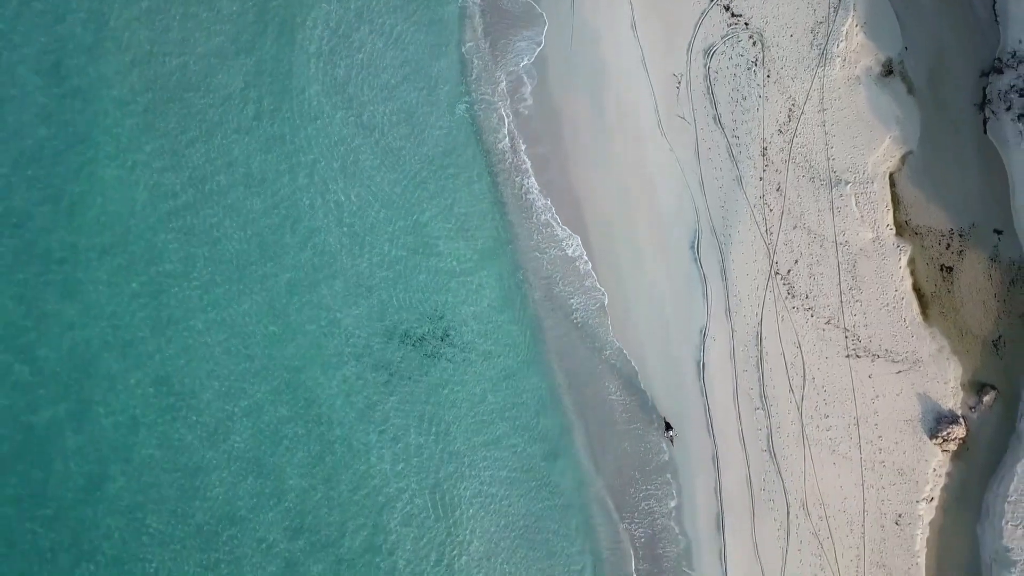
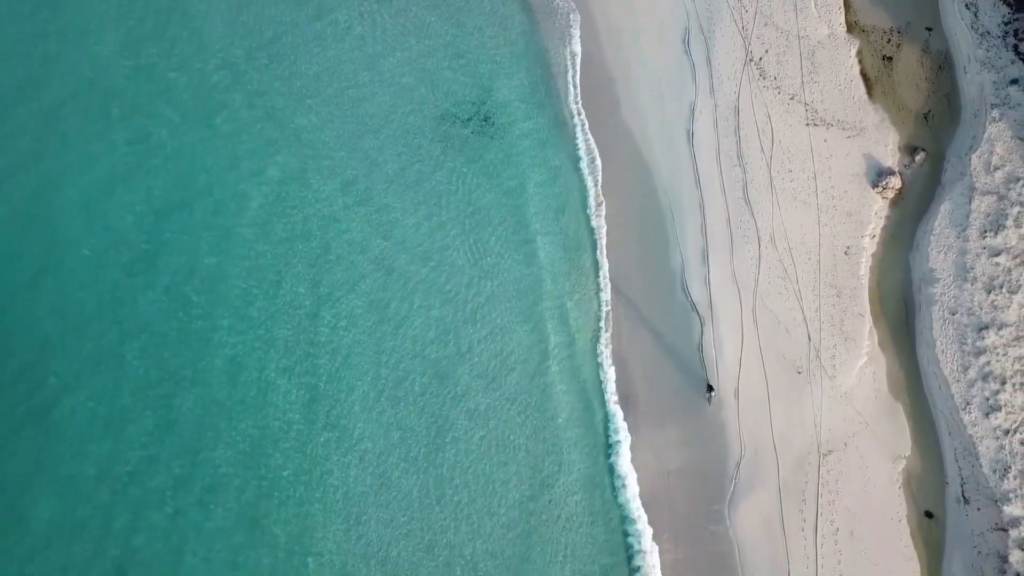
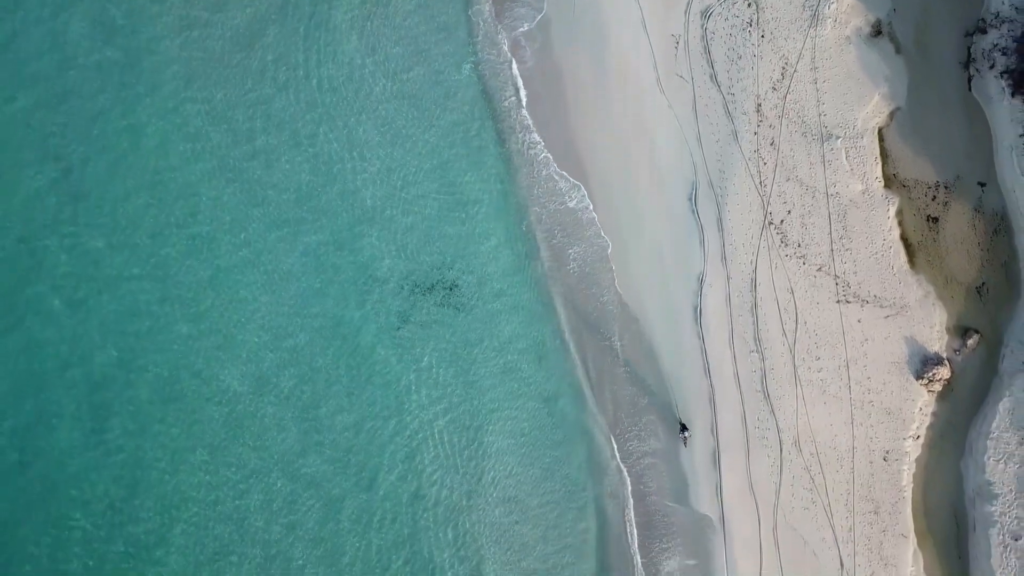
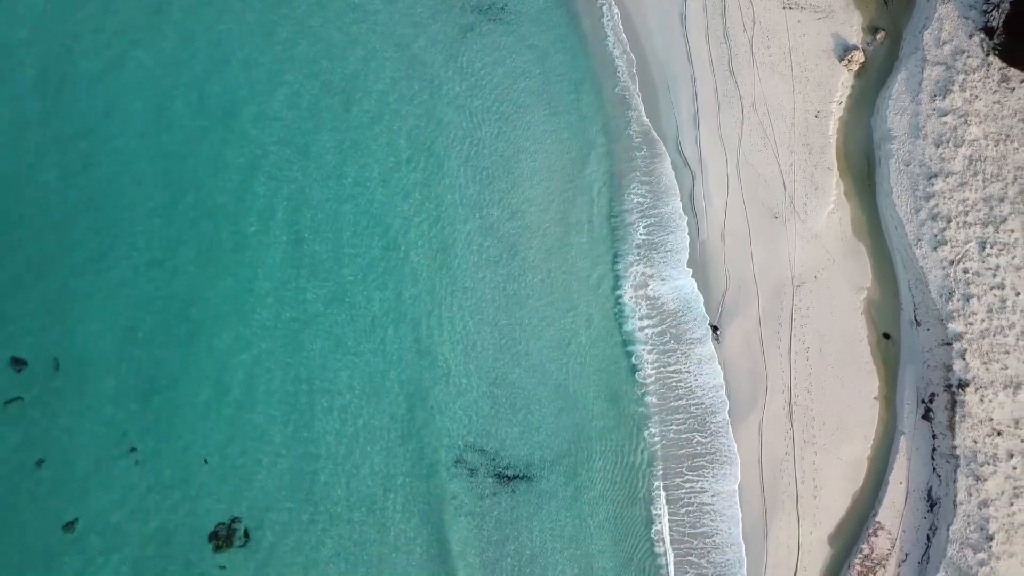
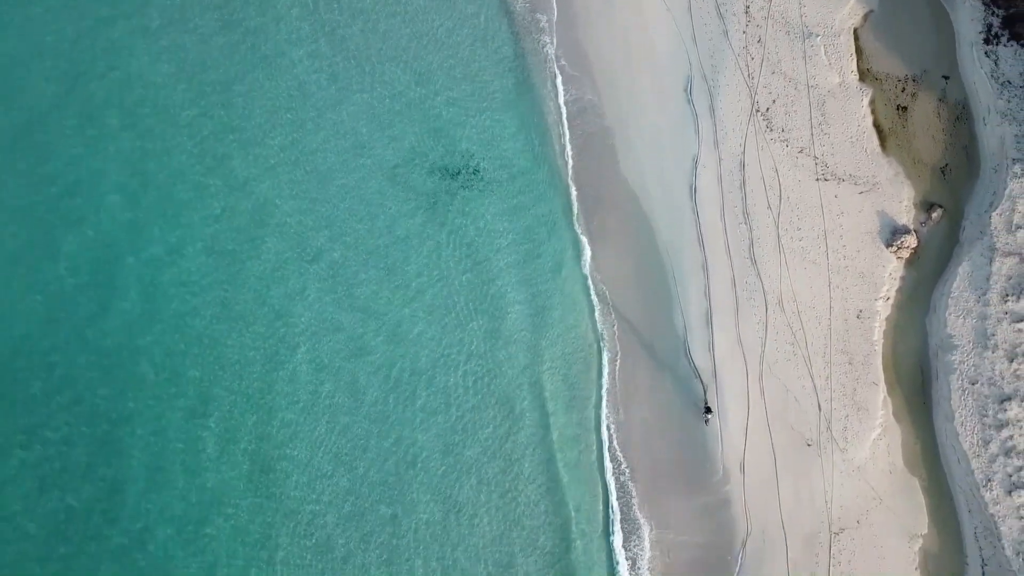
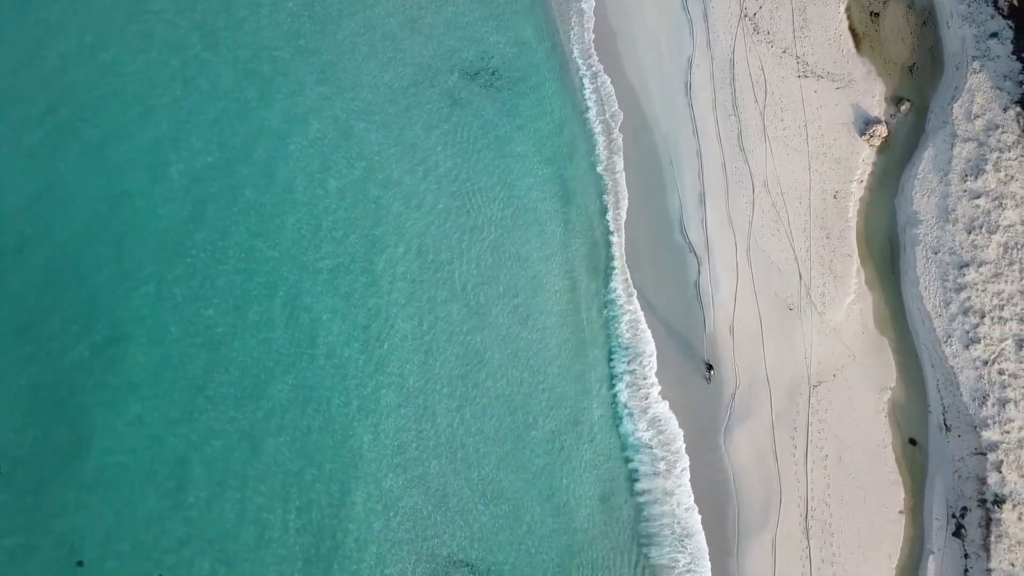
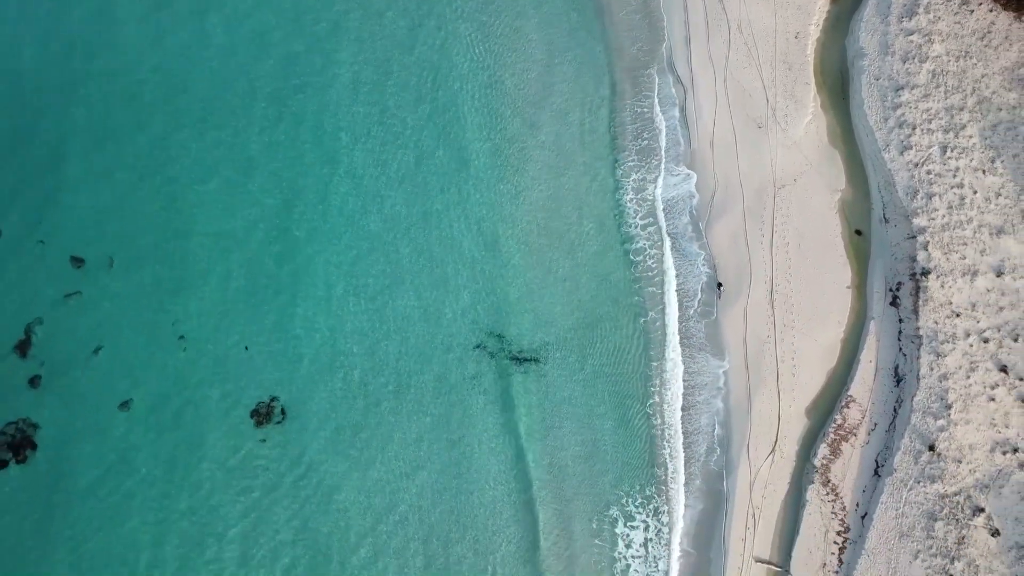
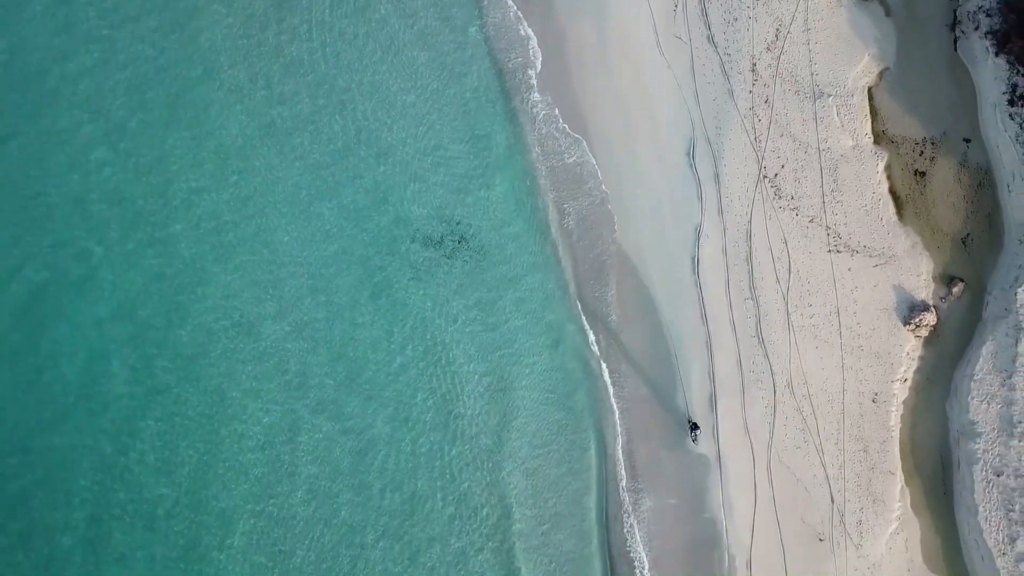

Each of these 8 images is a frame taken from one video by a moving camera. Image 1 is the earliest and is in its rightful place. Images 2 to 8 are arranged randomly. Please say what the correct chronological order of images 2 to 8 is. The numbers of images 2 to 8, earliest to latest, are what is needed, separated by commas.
3, 8, 5, 2, 6, 4, 7
